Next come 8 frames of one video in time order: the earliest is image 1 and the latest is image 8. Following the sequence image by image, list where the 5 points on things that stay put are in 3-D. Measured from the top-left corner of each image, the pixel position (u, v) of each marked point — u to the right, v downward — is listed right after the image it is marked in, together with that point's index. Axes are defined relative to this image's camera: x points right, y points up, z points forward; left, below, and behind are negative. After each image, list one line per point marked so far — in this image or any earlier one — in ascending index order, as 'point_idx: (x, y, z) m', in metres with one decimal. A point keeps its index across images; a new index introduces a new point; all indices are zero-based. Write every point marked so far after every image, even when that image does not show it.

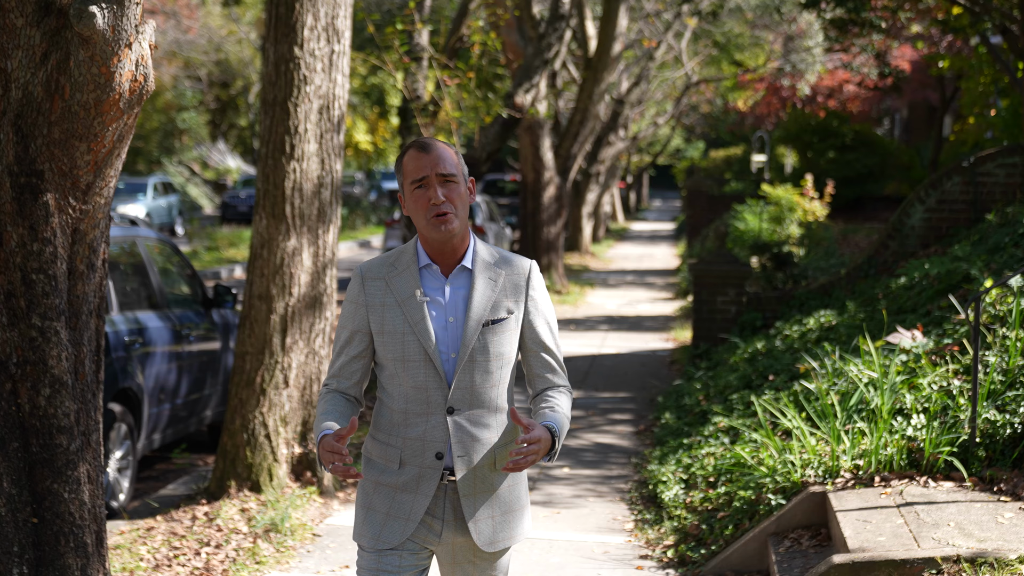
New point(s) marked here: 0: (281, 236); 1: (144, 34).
0: (-0.9, +0.2, +6.2) m
1: (-0.8, +0.6, +3.6) m
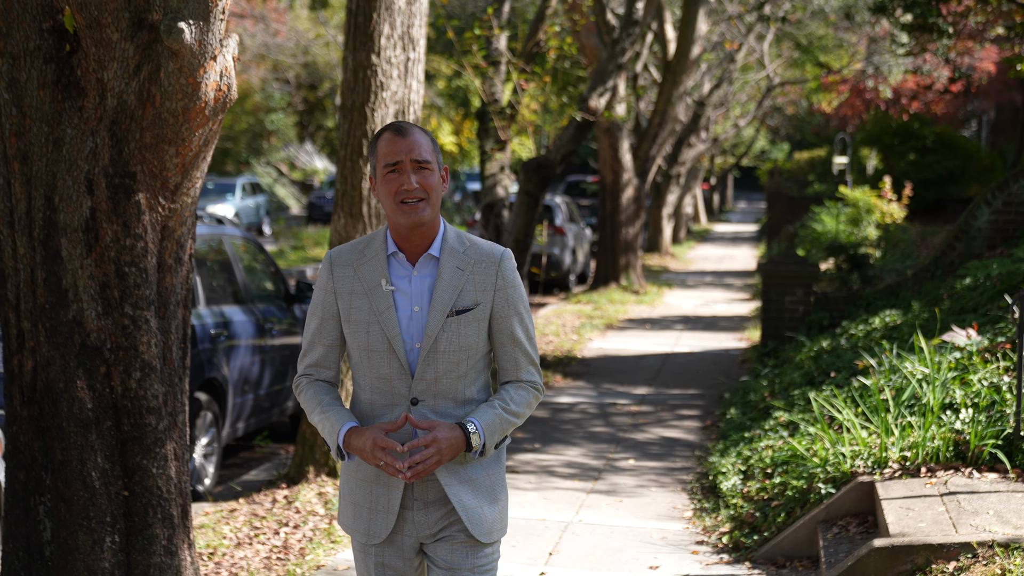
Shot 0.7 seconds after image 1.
0: (-0.6, +0.2, +6.6) m
1: (-0.7, +0.6, +4.0) m
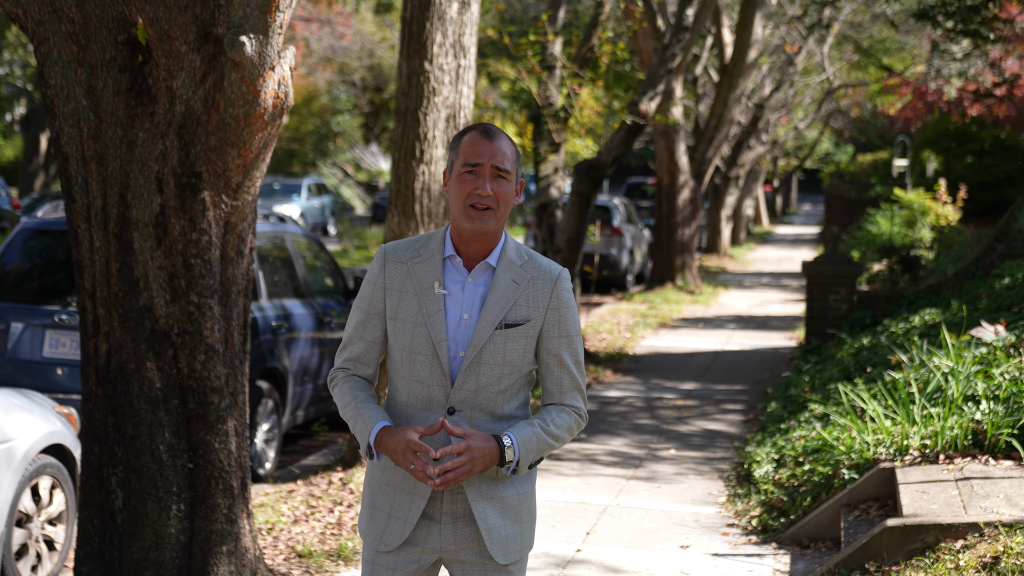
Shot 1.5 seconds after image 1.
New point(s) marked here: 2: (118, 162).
0: (-0.4, +0.2, +6.9) m
1: (-0.6, +0.6, +4.3) m
2: (-1.1, +0.3, +4.4) m
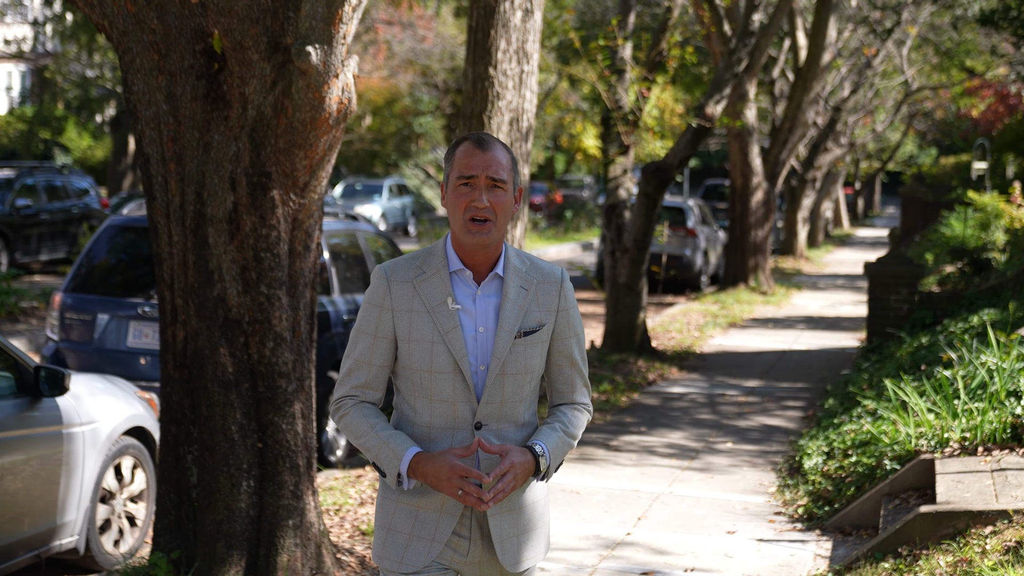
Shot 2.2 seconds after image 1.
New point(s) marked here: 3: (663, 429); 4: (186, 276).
0: (-0.2, +0.3, +7.2) m
1: (-0.5, +0.6, +4.7) m
2: (-0.9, +0.4, +4.8) m
3: (+0.8, -0.8, +8.7) m
4: (-1.0, 0.0, +4.8) m
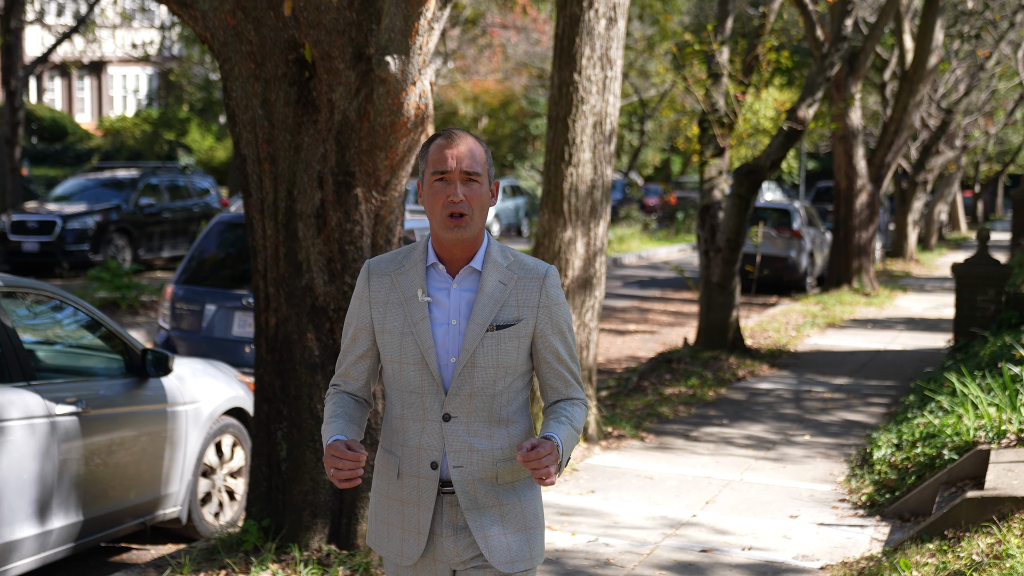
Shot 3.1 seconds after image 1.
0: (+0.2, +0.3, +7.6) m
1: (-0.3, +0.7, +5.1) m
2: (-0.7, +0.4, +5.2) m
3: (+1.3, -0.7, +9.0) m
4: (-0.8, +0.1, +5.2) m
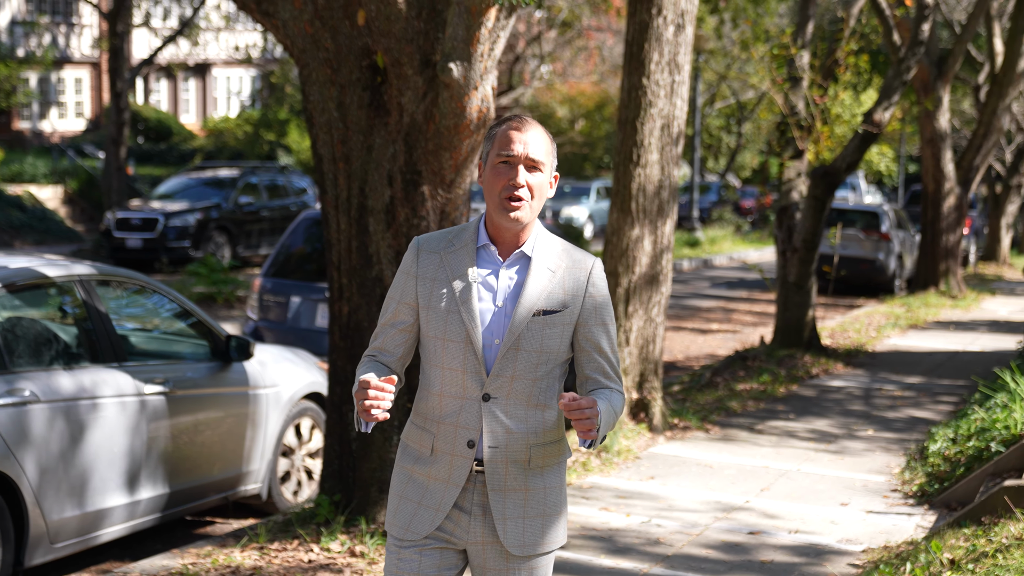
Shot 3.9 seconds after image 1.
0: (+0.6, +0.3, +7.9) m
1: (-0.1, +0.7, +5.4) m
2: (-0.5, +0.4, +5.6) m
3: (+1.7, -0.7, +9.2) m
4: (-0.6, +0.1, +5.6) m
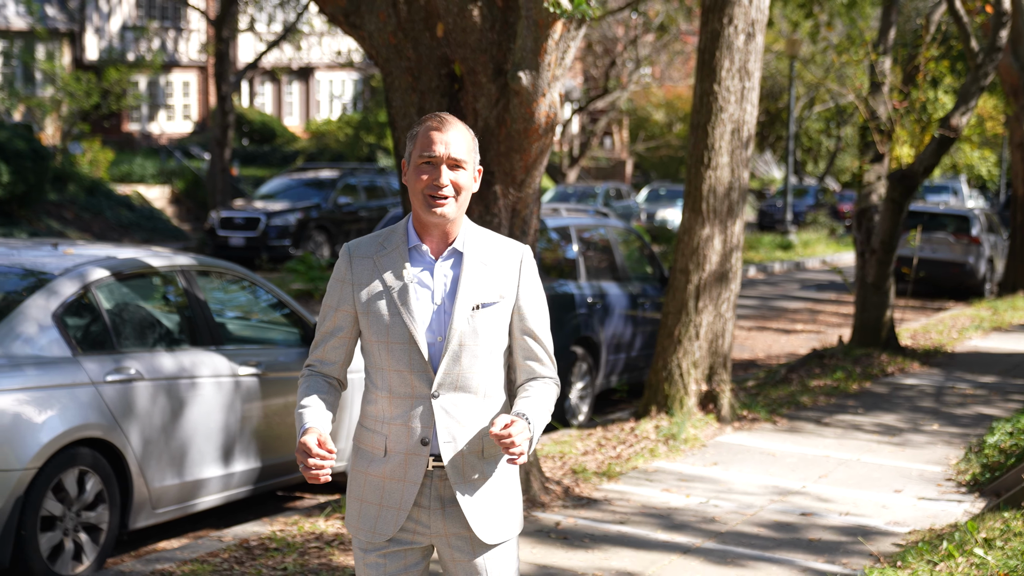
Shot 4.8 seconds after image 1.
0: (+1.0, +0.3, +8.3) m
1: (+0.2, +0.7, +5.8) m
2: (-0.3, +0.5, +6.0) m
3: (+2.2, -0.7, +9.5) m
4: (-0.3, +0.1, +6.1) m
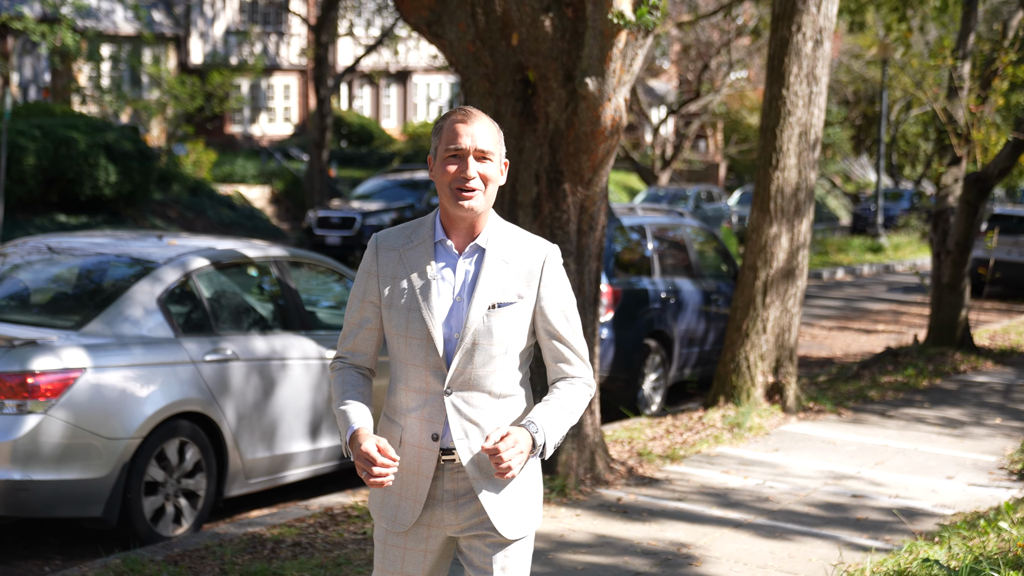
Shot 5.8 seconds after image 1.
0: (+1.4, +0.3, +8.7) m
1: (+0.4, +0.8, +6.2) m
2: (0.0, +0.5, +6.5) m
3: (+2.6, -0.7, +9.8) m
4: (0.0, +0.2, +6.5) m
